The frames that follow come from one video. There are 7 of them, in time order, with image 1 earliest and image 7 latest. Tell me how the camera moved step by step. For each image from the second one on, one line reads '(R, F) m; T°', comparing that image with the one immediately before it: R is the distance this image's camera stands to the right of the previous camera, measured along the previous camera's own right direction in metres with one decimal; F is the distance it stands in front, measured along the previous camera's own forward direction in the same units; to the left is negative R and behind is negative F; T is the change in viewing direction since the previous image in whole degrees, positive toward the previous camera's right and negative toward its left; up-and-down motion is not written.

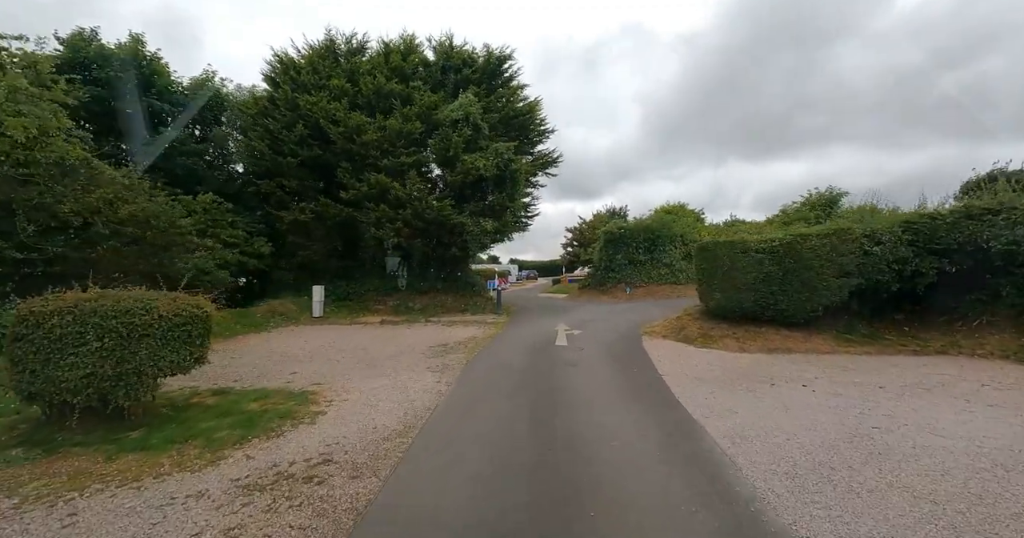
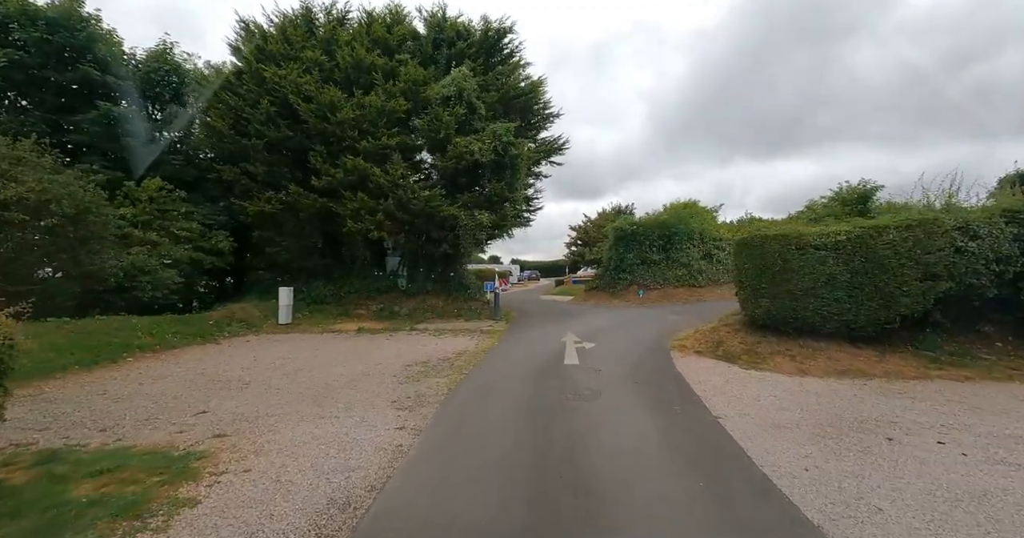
(+0.1, +2.3) m; 0°
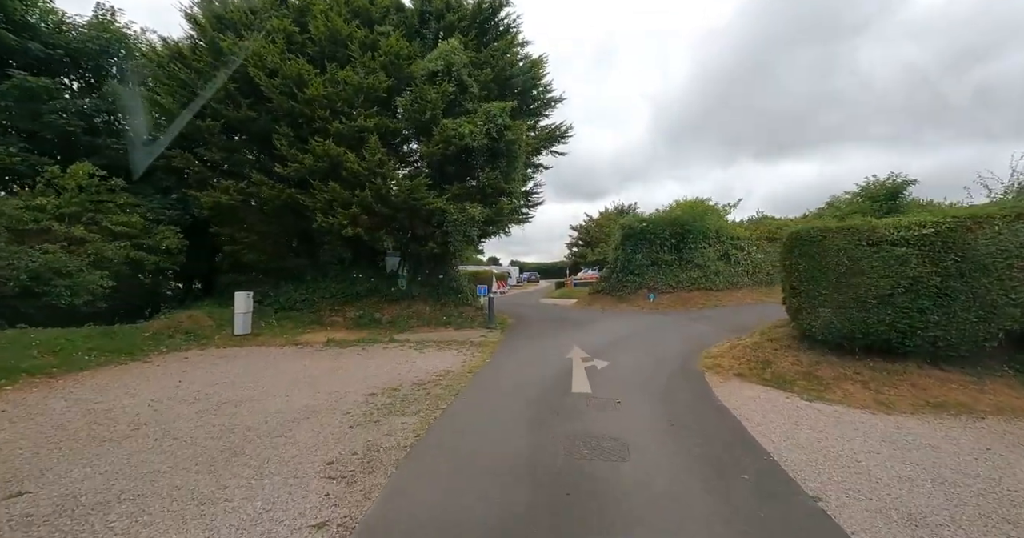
(+0.1, +2.0) m; 0°
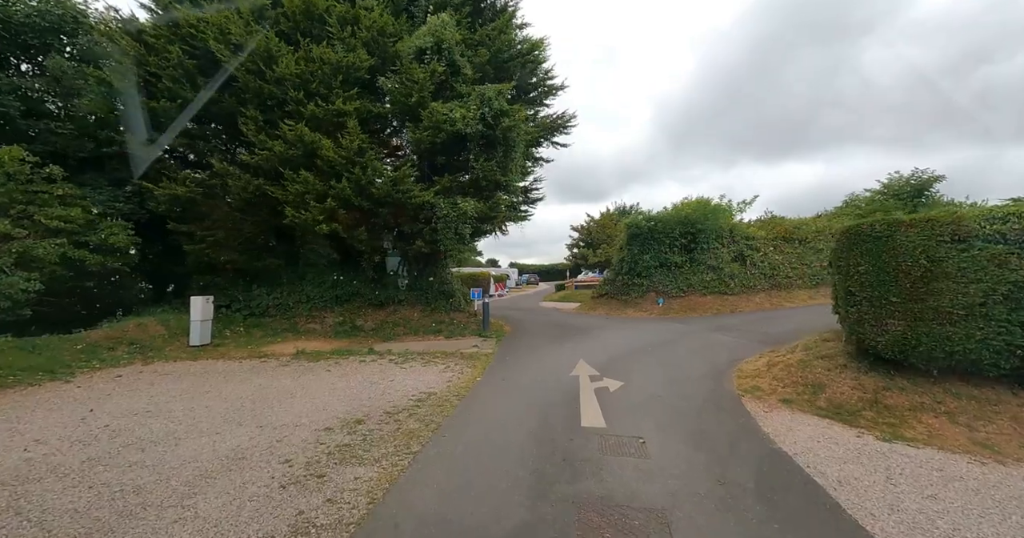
(+0.1, +1.5) m; 0°
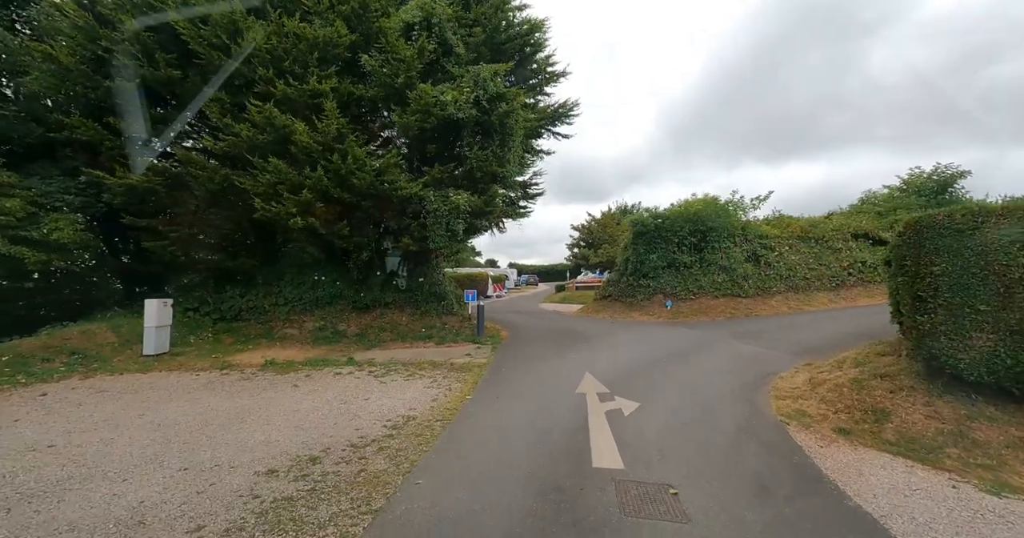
(+0.1, +1.2) m; 0°
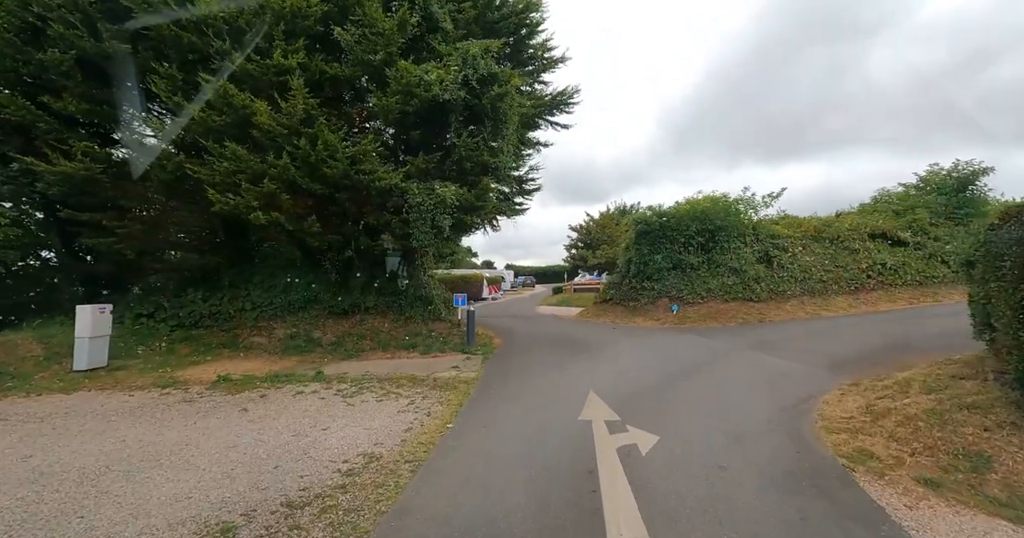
(+0.1, +1.2) m; 0°
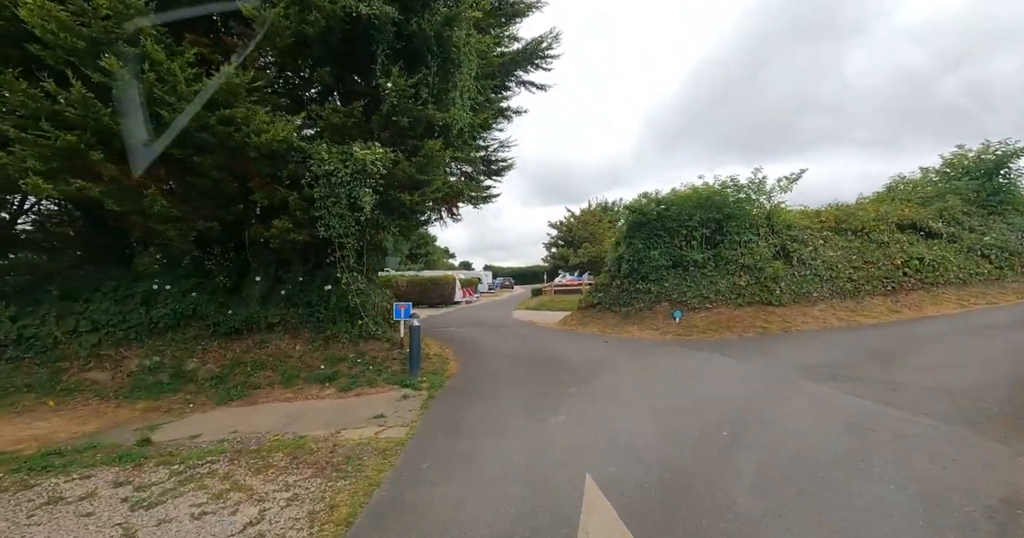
(+0.4, +3.2) m; +3°
